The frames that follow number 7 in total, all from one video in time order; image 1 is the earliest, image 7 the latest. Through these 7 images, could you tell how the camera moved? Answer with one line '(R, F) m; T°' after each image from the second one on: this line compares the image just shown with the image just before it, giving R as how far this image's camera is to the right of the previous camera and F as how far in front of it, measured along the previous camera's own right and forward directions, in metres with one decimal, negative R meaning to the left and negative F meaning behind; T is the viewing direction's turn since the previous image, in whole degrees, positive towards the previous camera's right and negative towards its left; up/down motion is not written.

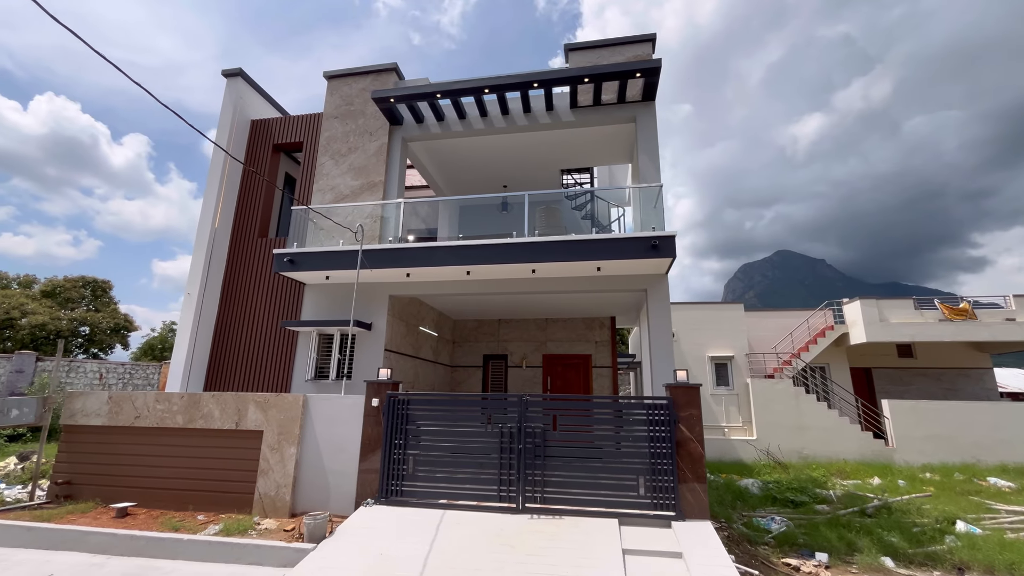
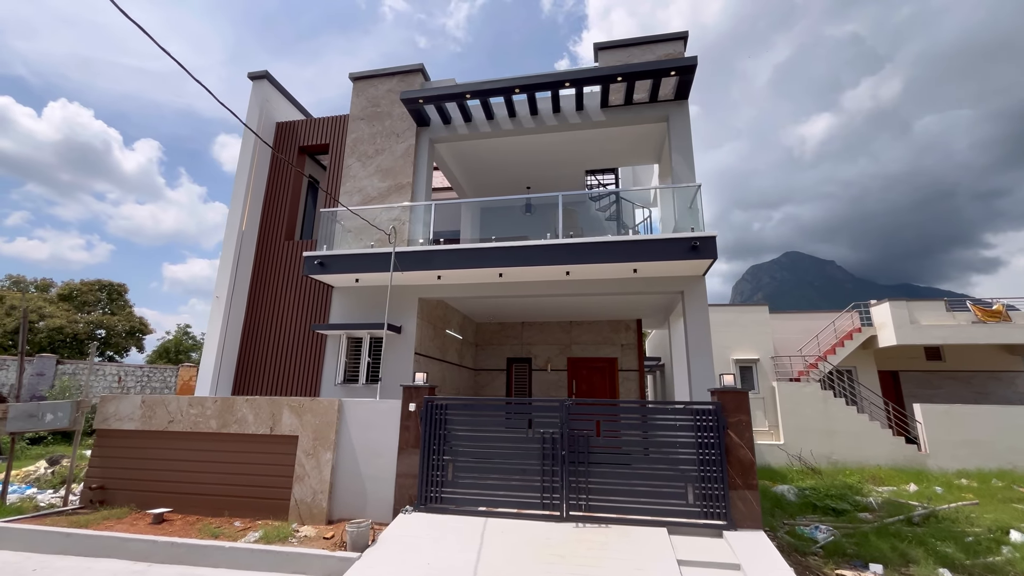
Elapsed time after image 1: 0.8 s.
(-0.5, +0.1) m; -1°
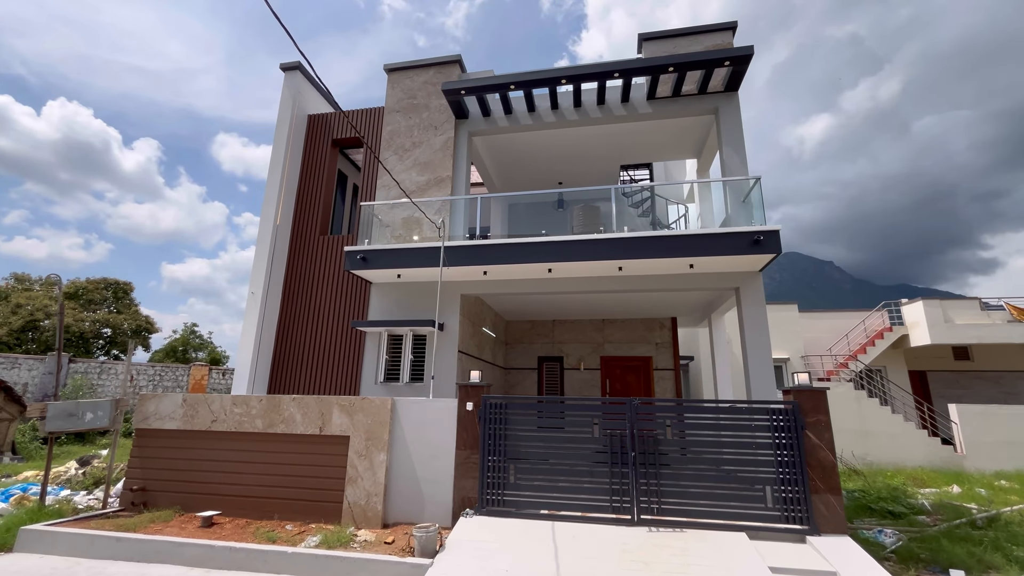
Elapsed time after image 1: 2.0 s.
(-0.9, +0.2) m; 0°
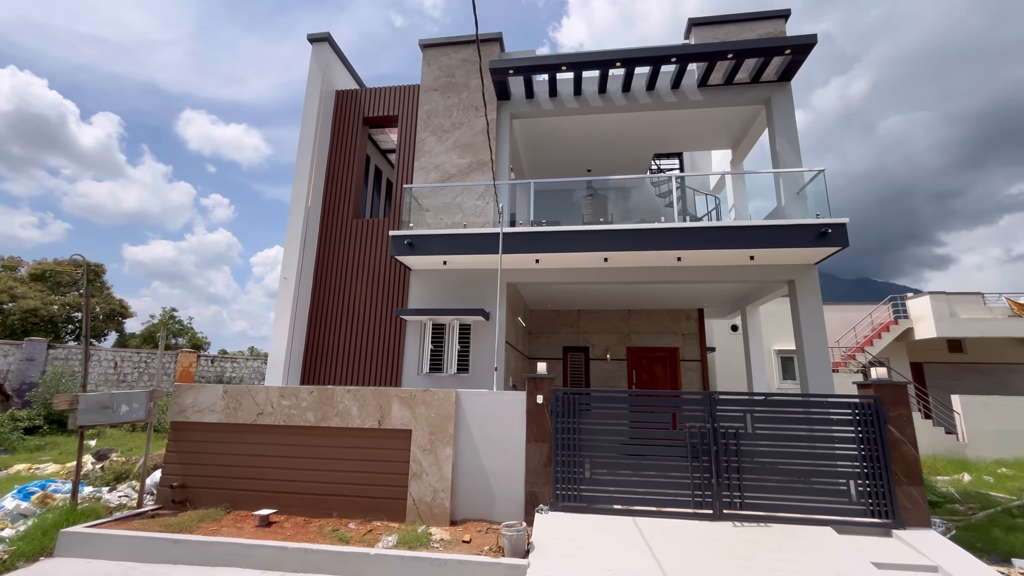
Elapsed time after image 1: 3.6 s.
(-1.3, +0.3) m; +3°
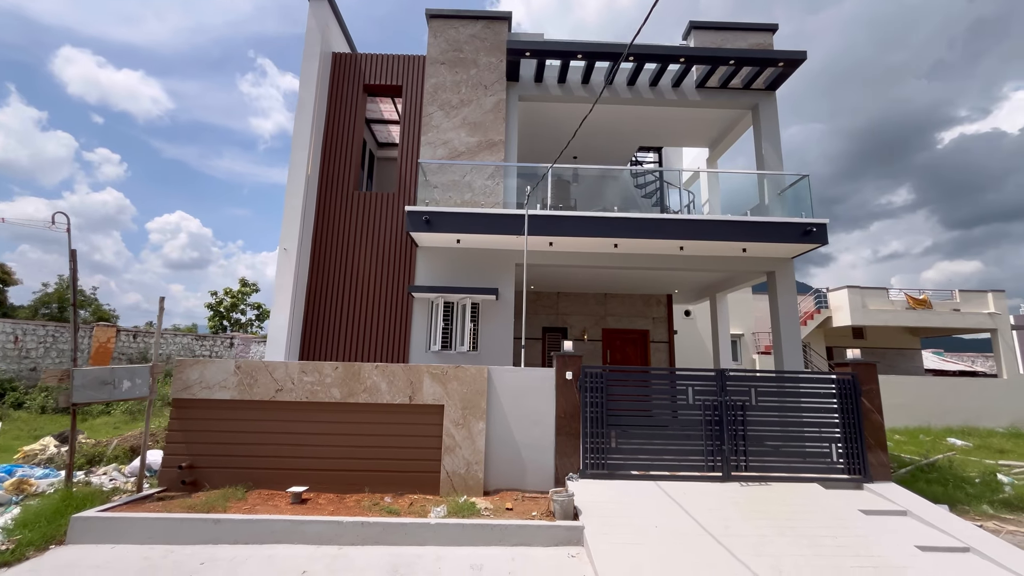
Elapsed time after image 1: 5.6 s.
(-1.5, -0.1) m; +9°
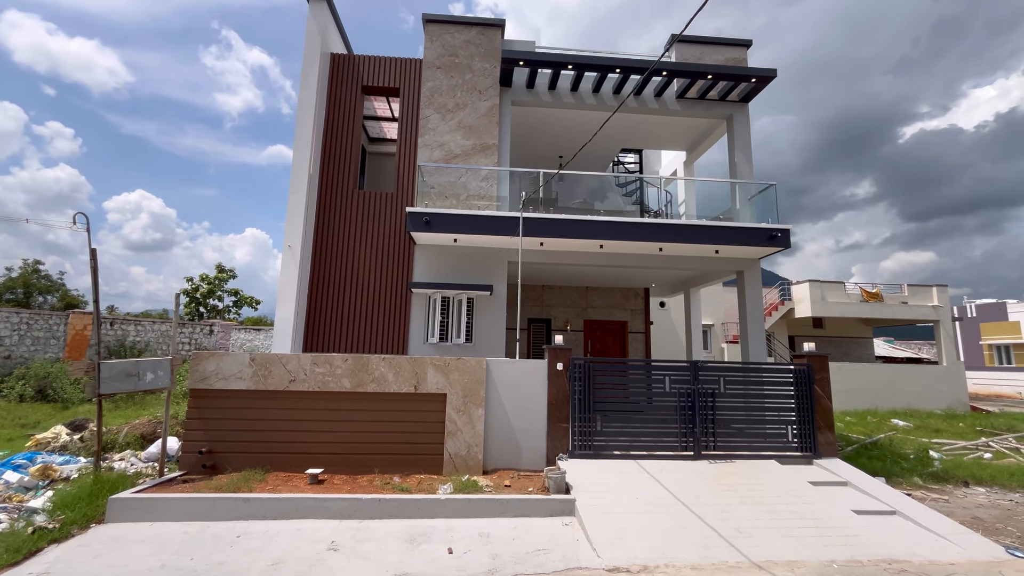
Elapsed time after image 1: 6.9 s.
(-0.3, -0.6) m; +3°
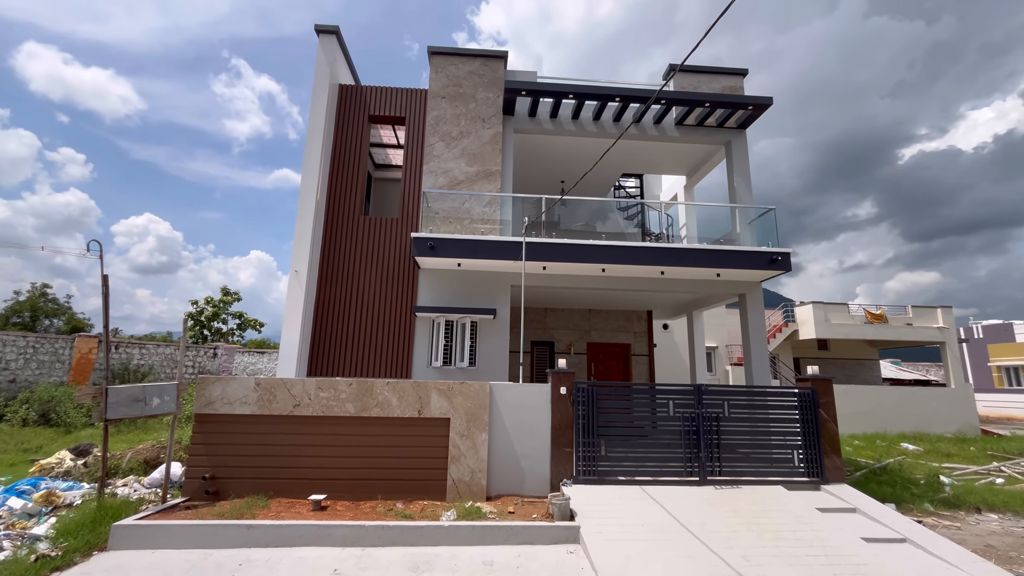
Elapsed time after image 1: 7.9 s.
(0.0, -0.1) m; 0°
